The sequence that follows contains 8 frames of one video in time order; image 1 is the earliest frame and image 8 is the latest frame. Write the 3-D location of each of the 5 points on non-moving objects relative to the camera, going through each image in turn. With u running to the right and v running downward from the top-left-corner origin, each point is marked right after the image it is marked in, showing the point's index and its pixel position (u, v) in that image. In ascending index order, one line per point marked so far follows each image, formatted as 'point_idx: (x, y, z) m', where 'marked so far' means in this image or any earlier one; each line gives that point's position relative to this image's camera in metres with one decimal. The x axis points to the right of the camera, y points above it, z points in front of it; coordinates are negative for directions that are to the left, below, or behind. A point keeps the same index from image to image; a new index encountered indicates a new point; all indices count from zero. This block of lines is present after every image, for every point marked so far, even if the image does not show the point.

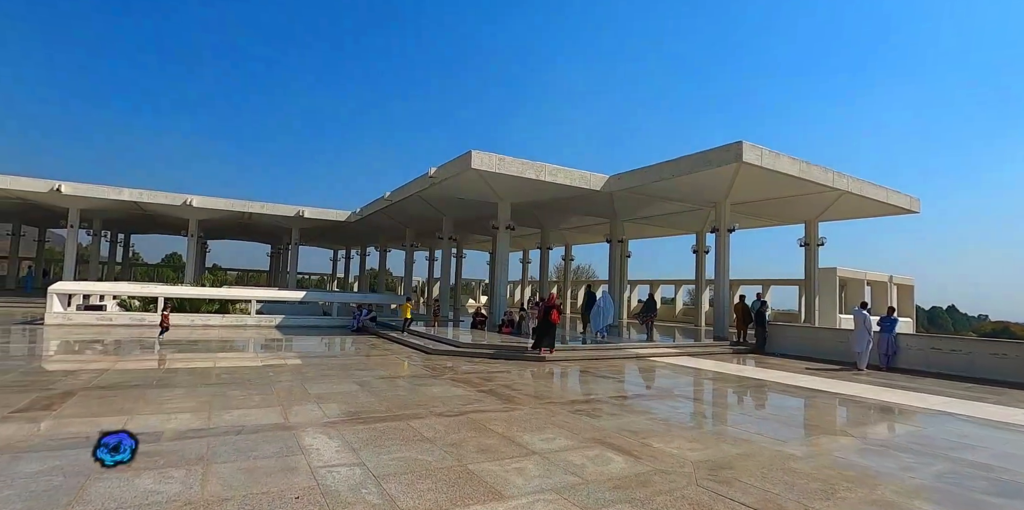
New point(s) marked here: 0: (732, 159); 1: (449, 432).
0: (+5.5, +2.4, +13.6) m
1: (-0.6, -1.7, +5.1) m
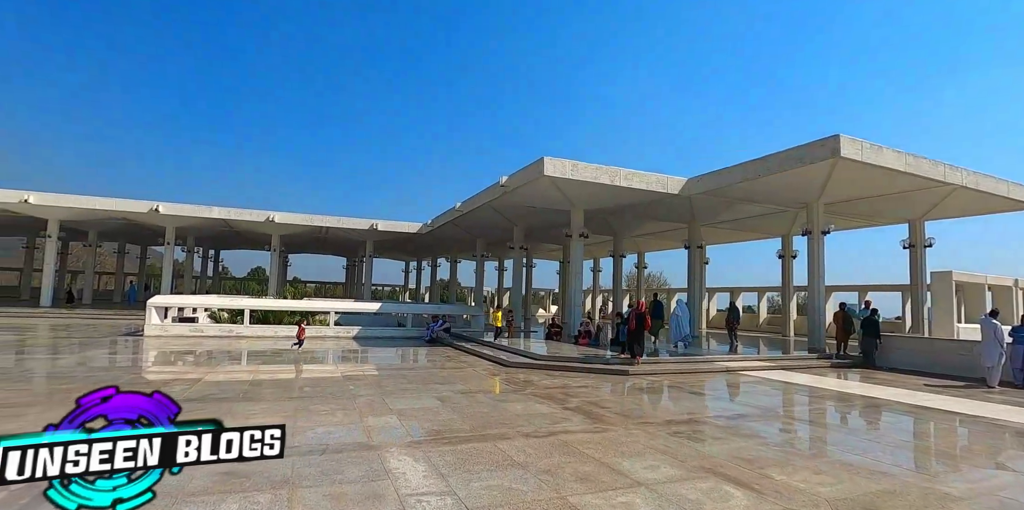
0: (+7.3, +2.3, +12.4) m
1: (+0.2, -1.7, +4.7) m
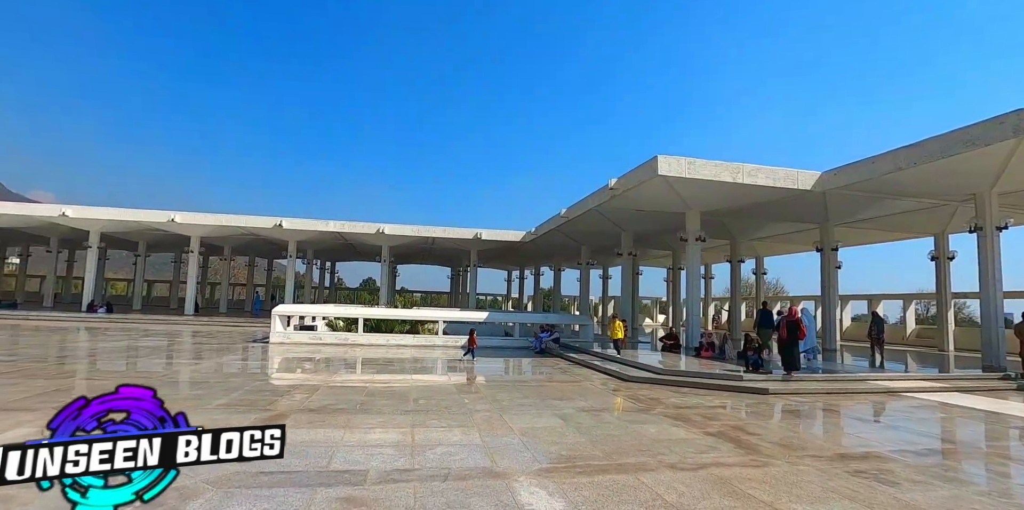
0: (+9.5, +2.3, +10.3) m
1: (+1.3, -1.7, +3.9) m
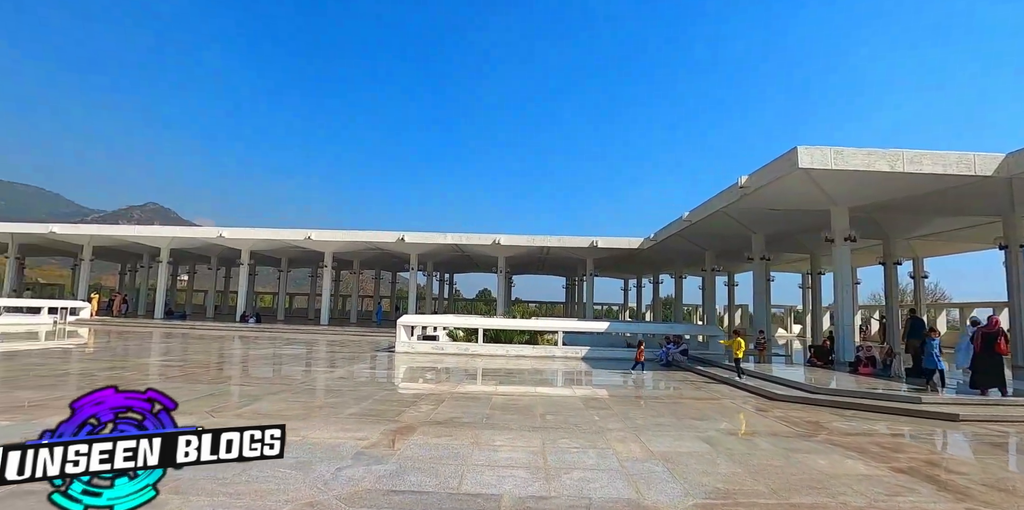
0: (+11.5, +2.4, +7.8) m
1: (+2.2, -1.7, +3.0) m
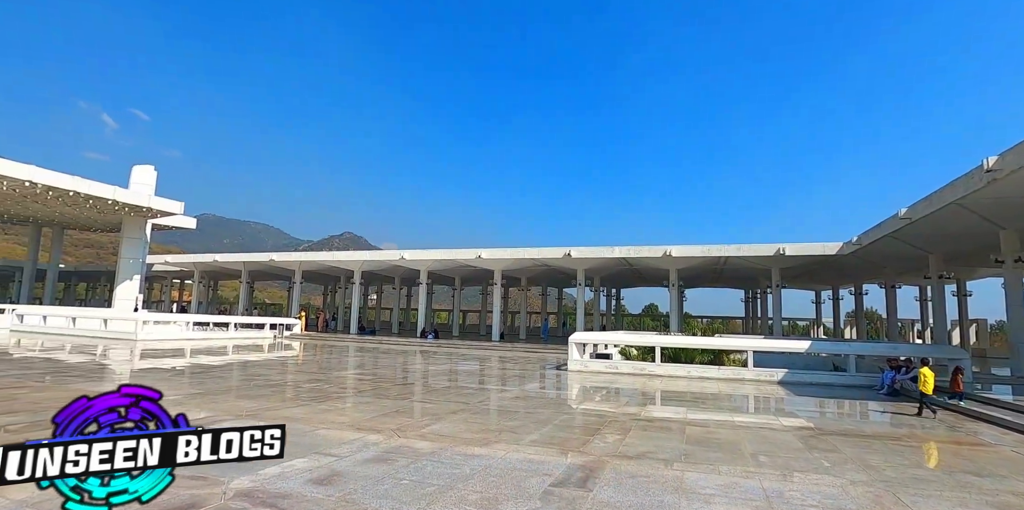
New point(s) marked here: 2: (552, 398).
0: (+13.3, +2.8, +3.6) m
1: (+3.2, -1.6, +1.6) m
2: (+0.8, -2.7, +10.3) m
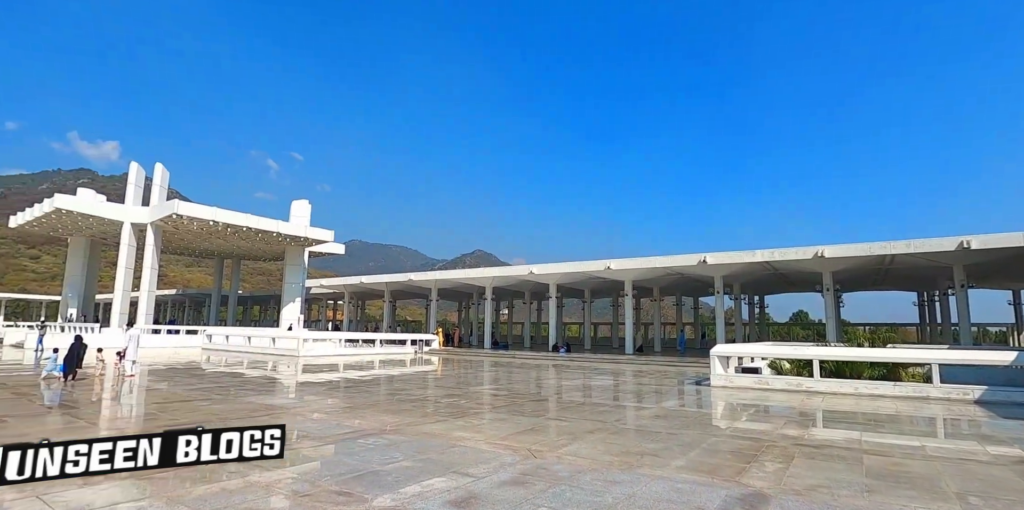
0: (+13.6, +3.4, +0.3) m
1: (+3.5, -1.5, +0.6) m
2: (+3.2, -2.9, +9.6) m
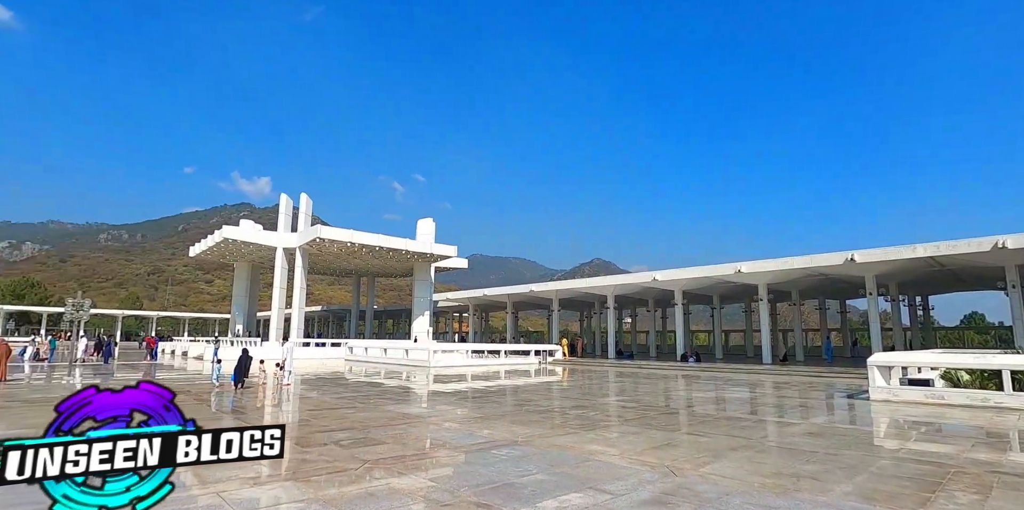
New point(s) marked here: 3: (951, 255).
0: (+13.3, +4.0, -2.7) m
1: (+3.7, -1.3, -0.4) m
2: (+5.4, -2.8, +8.5) m
3: (+13.2, 0.0, +16.2) m
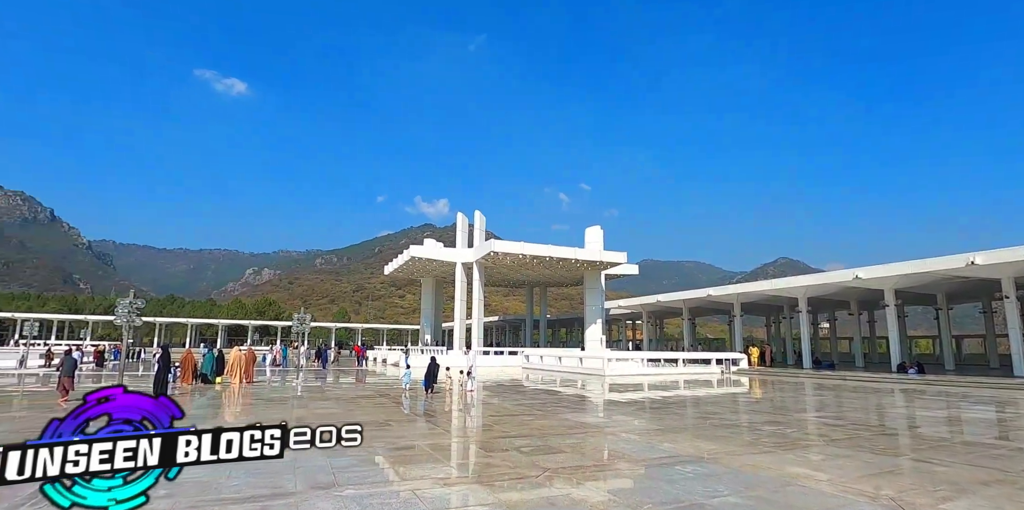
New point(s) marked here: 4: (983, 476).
0: (+11.6, +4.8, -6.5) m
1: (+3.4, -1.1, -1.6) m
2: (+7.8, -2.6, +6.3) m
3: (+17.4, +0.6, +11.4) m
4: (+4.8, -2.2, +5.4) m
